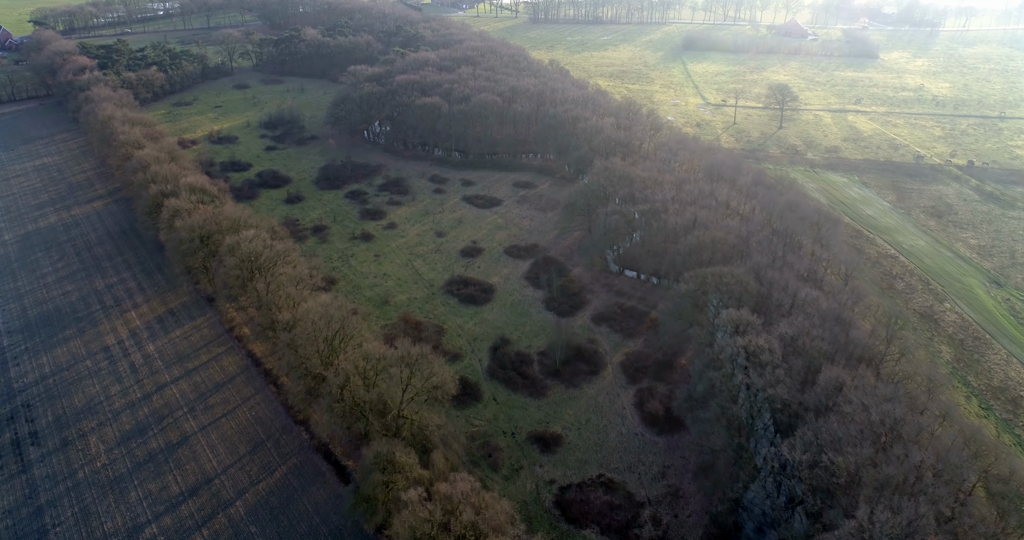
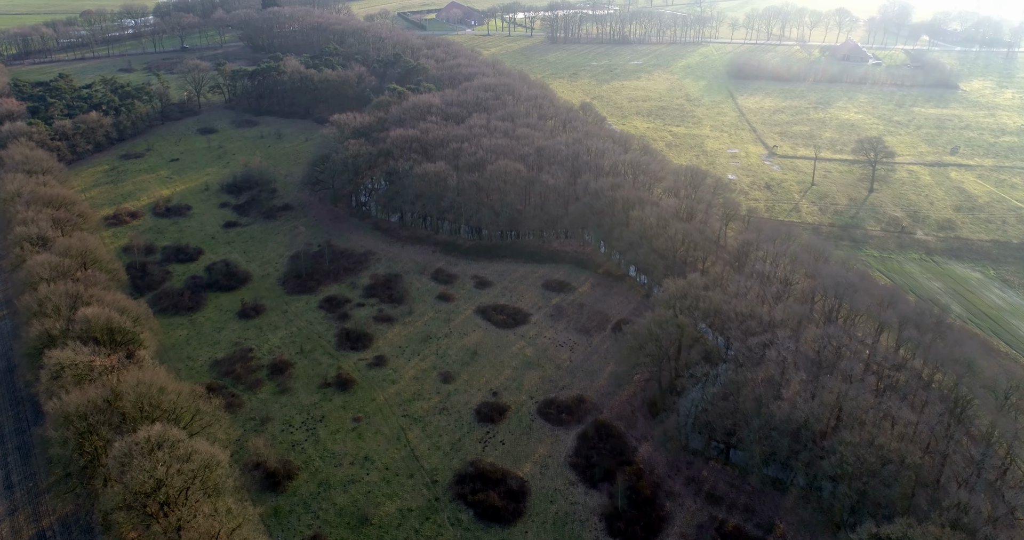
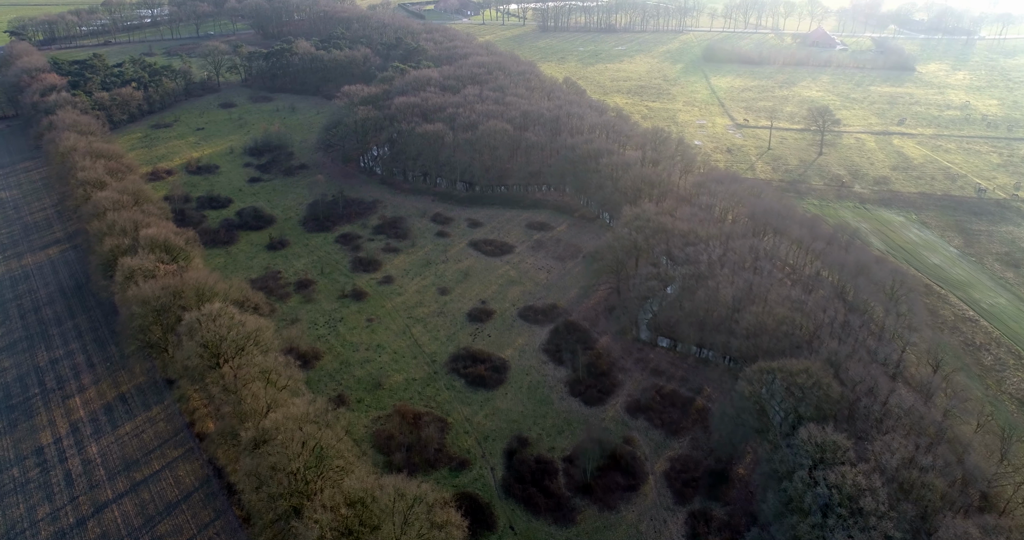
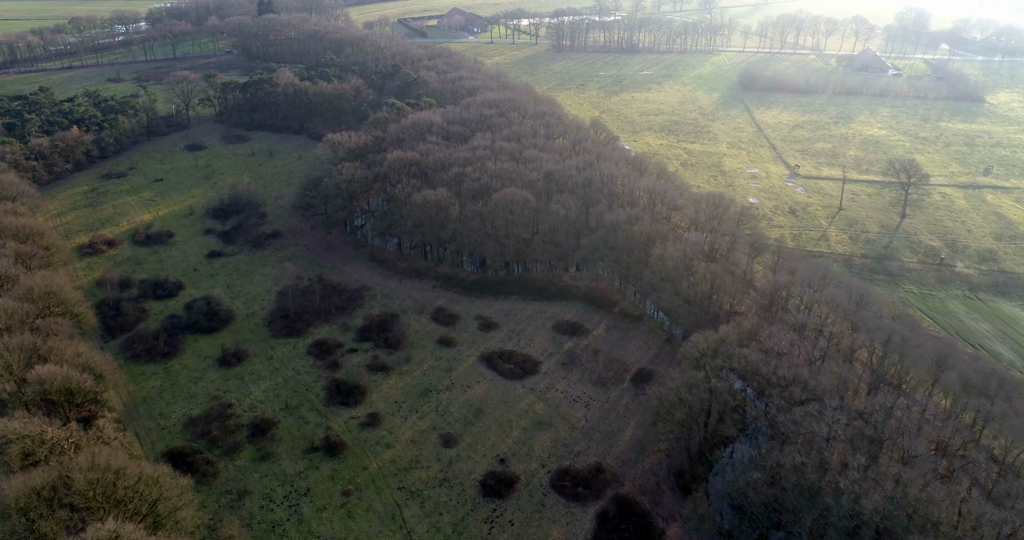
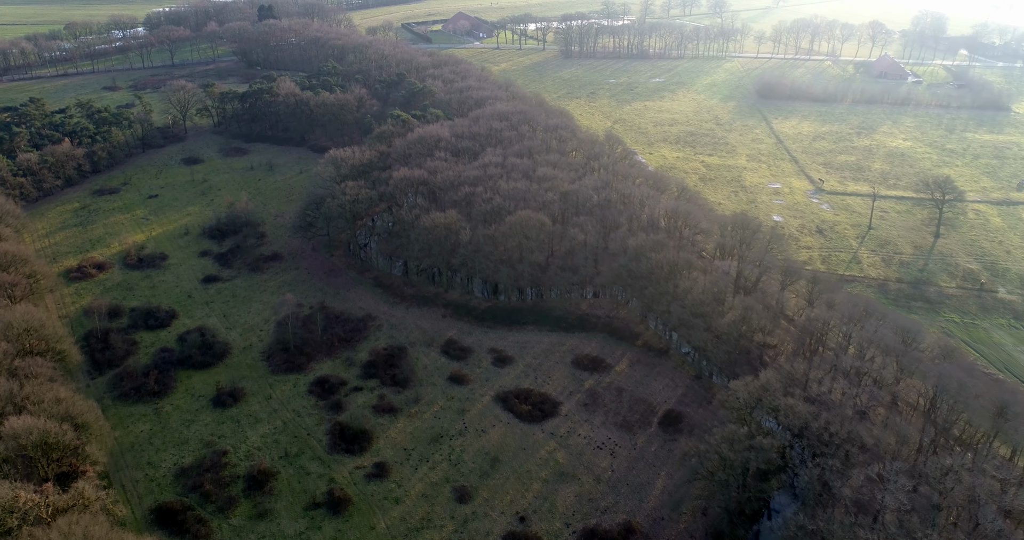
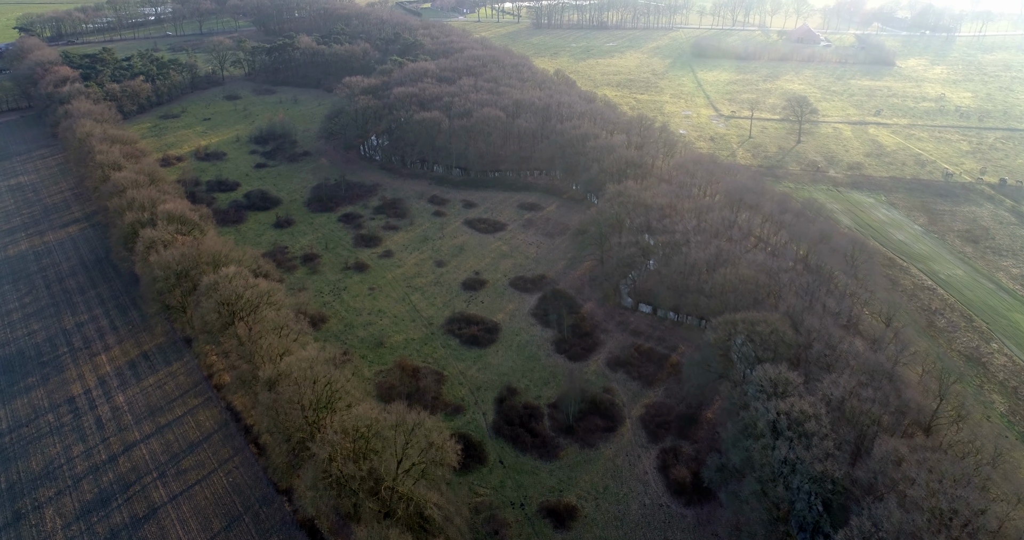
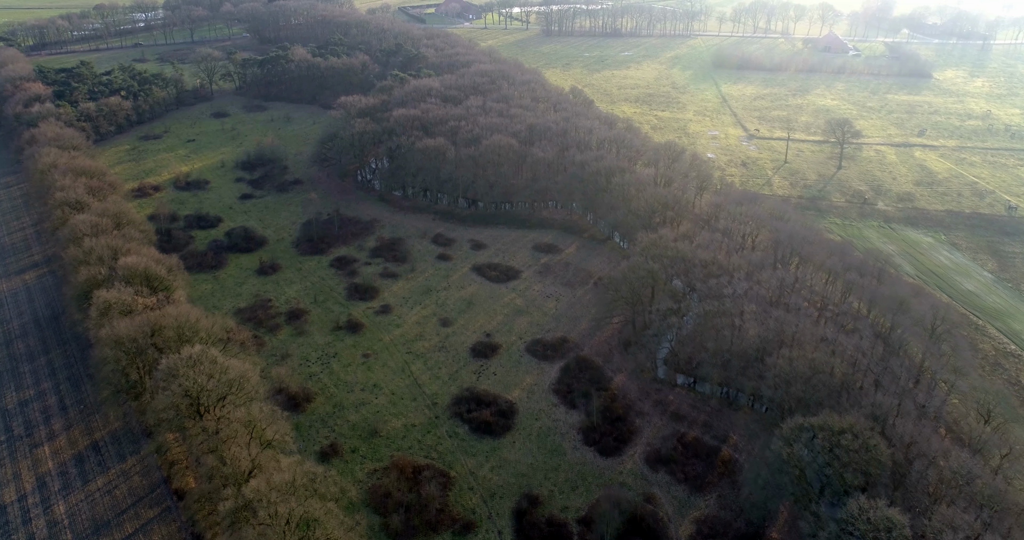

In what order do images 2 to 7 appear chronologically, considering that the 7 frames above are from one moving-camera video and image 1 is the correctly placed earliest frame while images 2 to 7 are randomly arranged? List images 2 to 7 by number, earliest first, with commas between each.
6, 3, 7, 2, 4, 5
